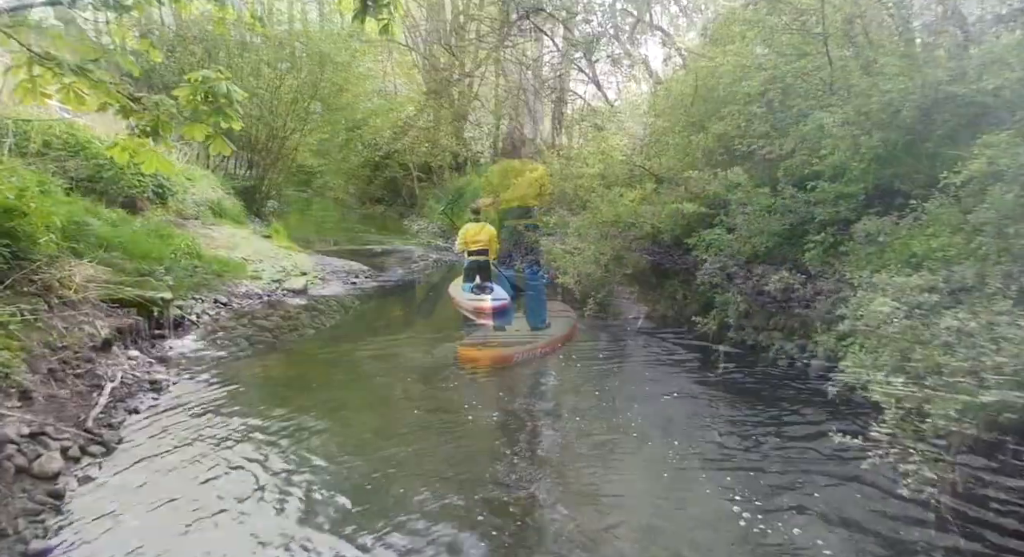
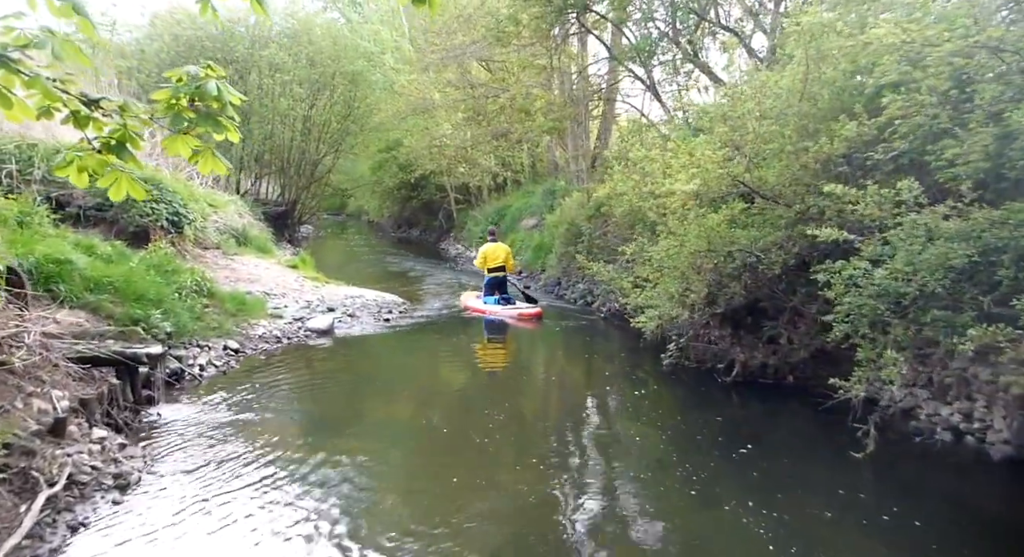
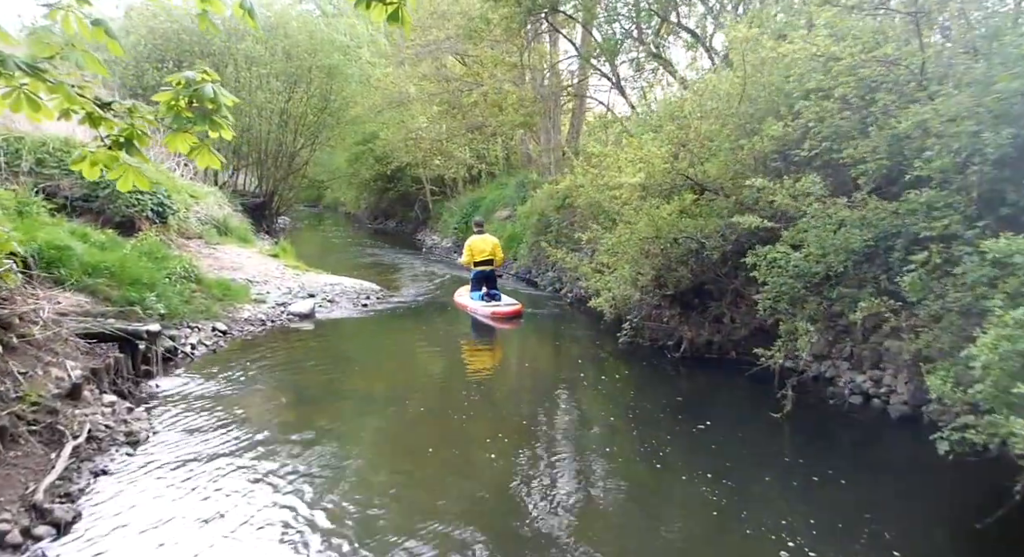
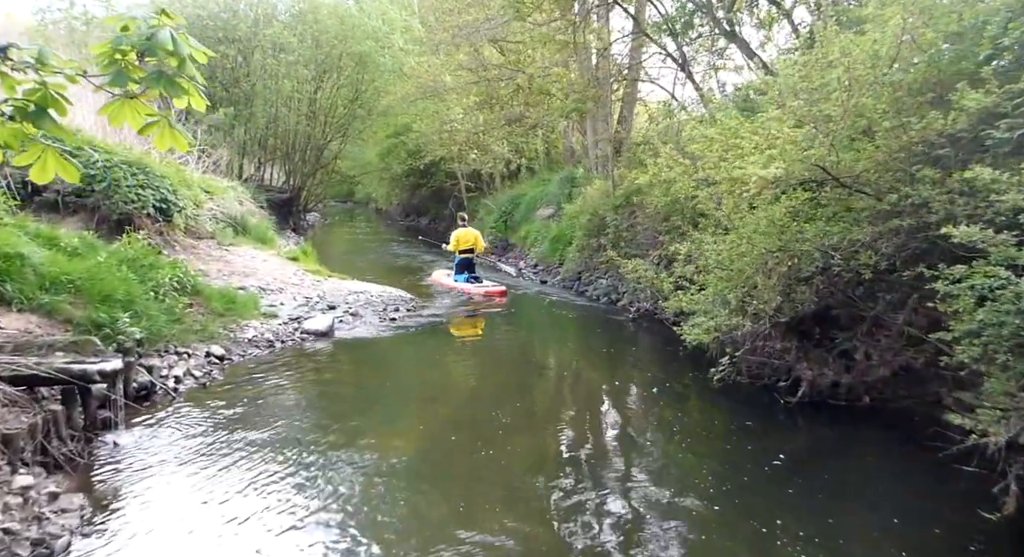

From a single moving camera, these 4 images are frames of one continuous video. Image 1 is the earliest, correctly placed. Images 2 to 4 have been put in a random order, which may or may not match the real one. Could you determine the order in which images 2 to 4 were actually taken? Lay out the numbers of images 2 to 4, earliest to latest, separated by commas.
3, 2, 4
